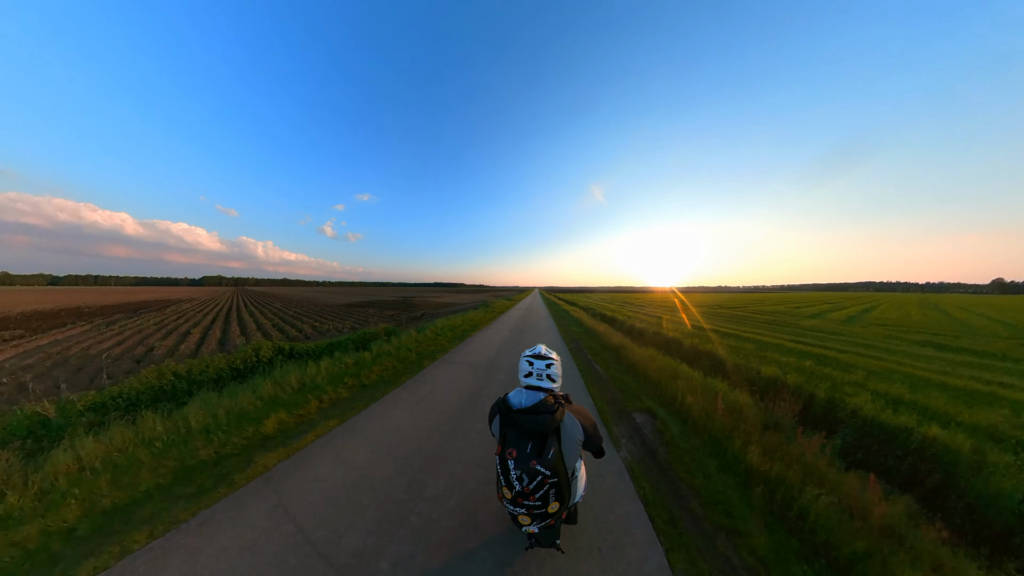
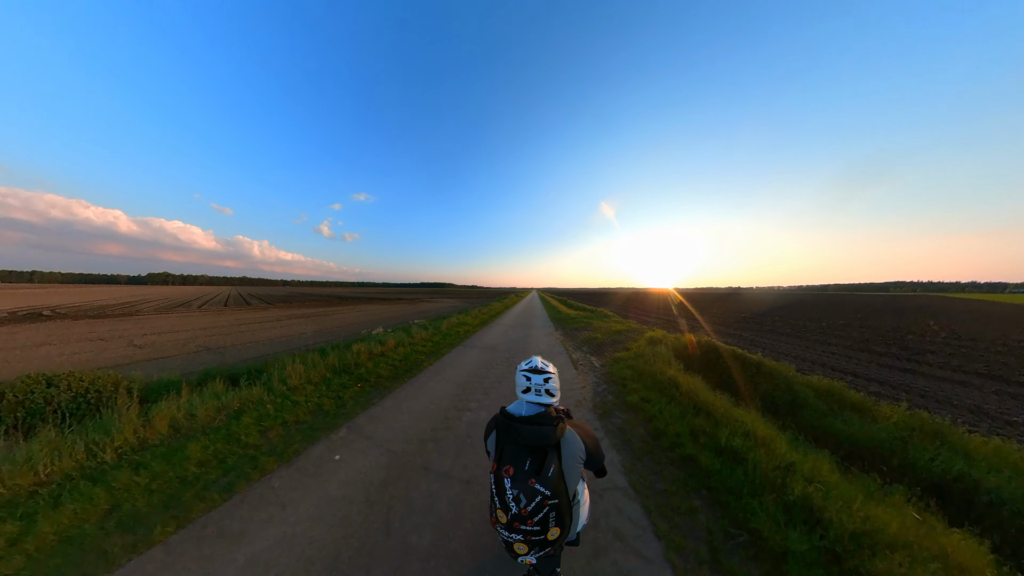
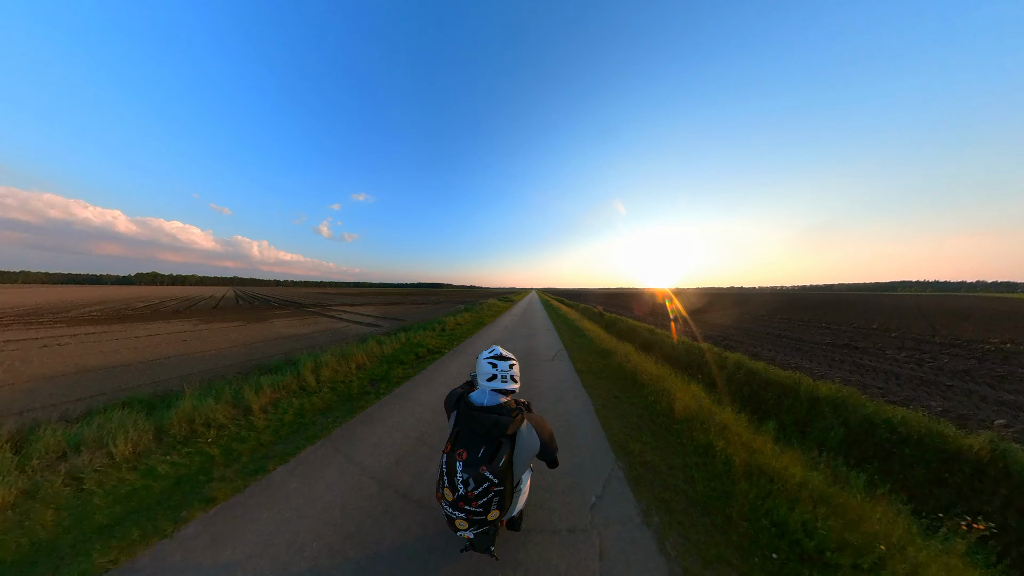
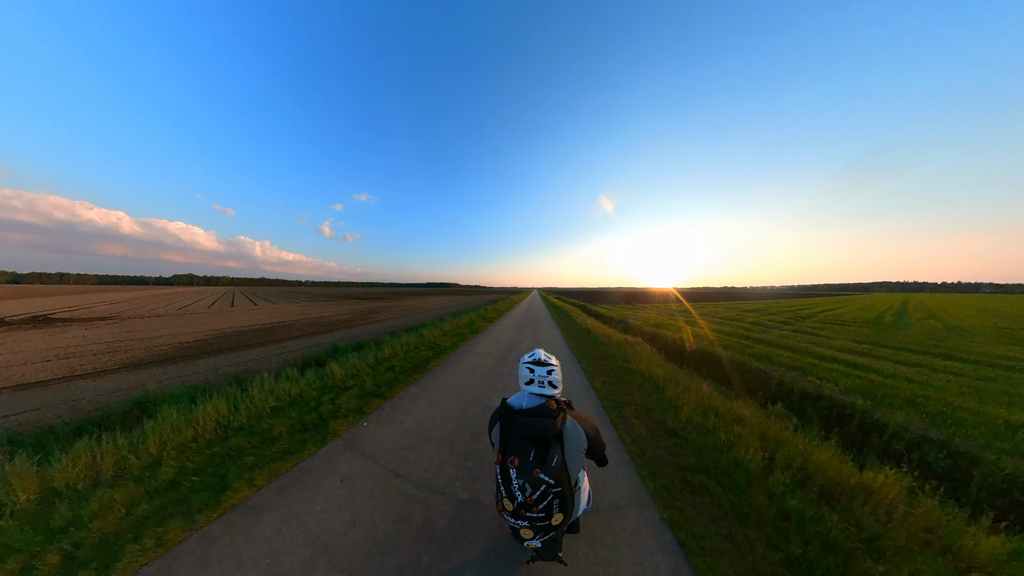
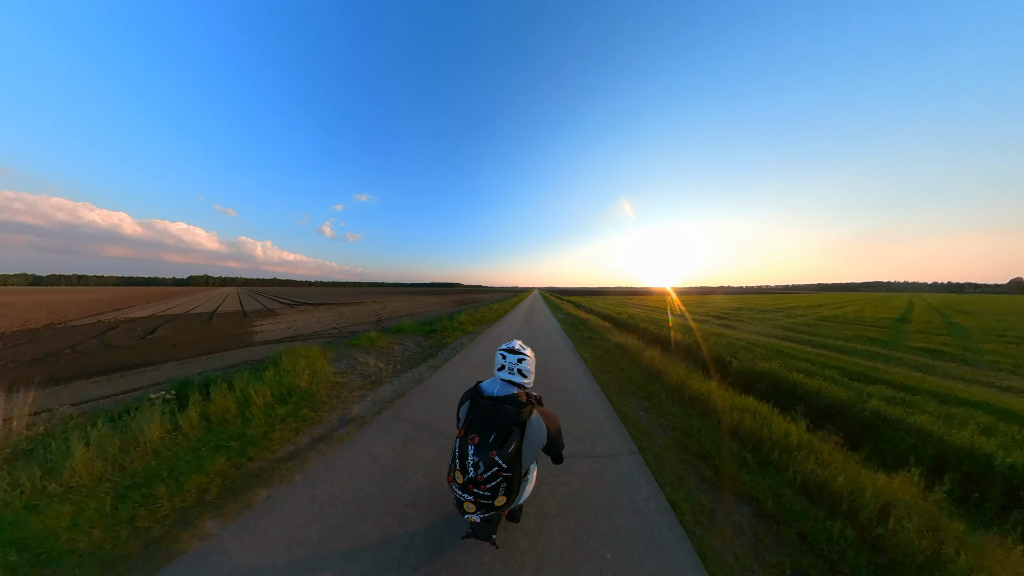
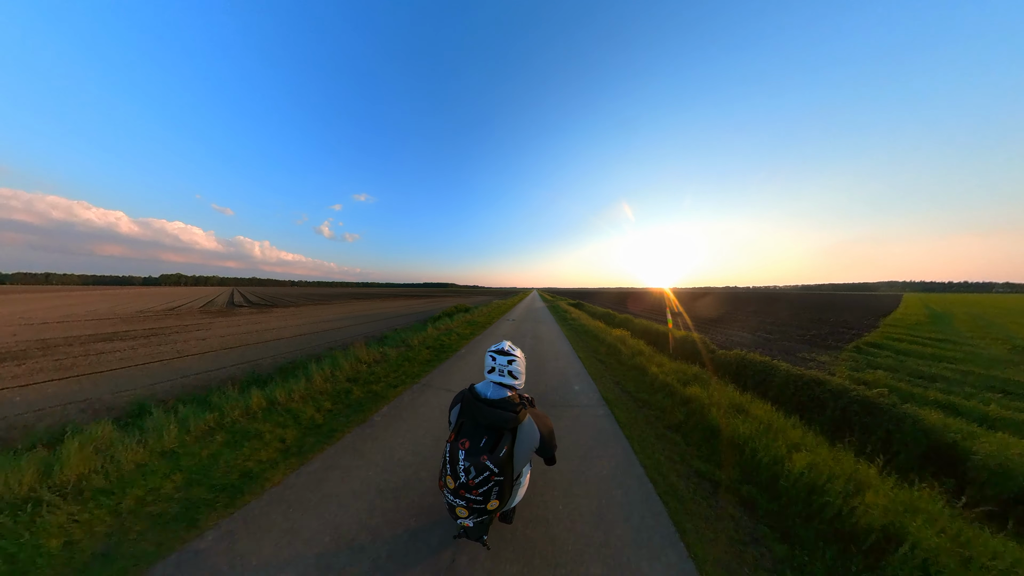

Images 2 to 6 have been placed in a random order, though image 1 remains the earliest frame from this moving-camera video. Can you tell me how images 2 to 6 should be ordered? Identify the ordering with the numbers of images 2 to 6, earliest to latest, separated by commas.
5, 4, 6, 2, 3
